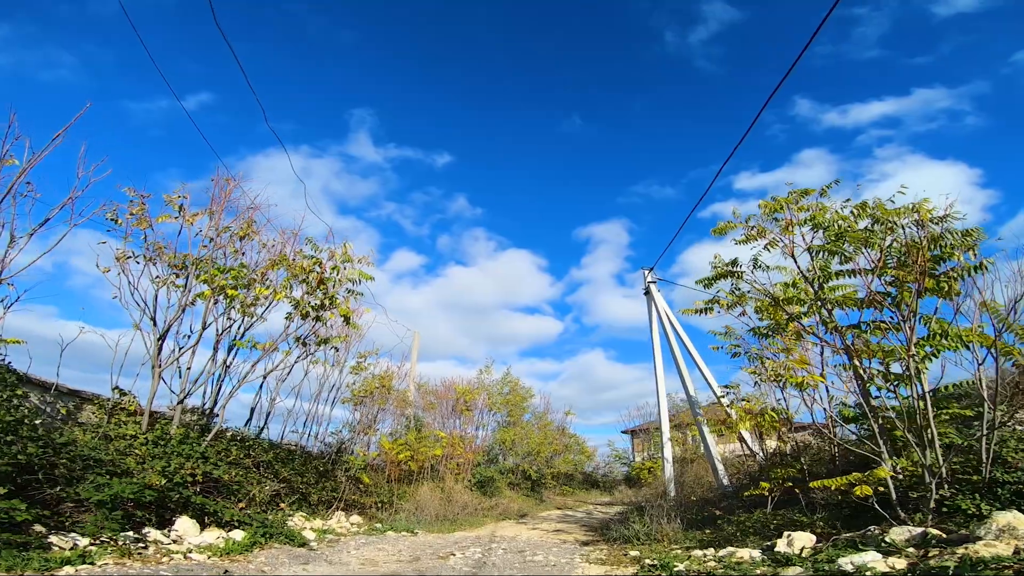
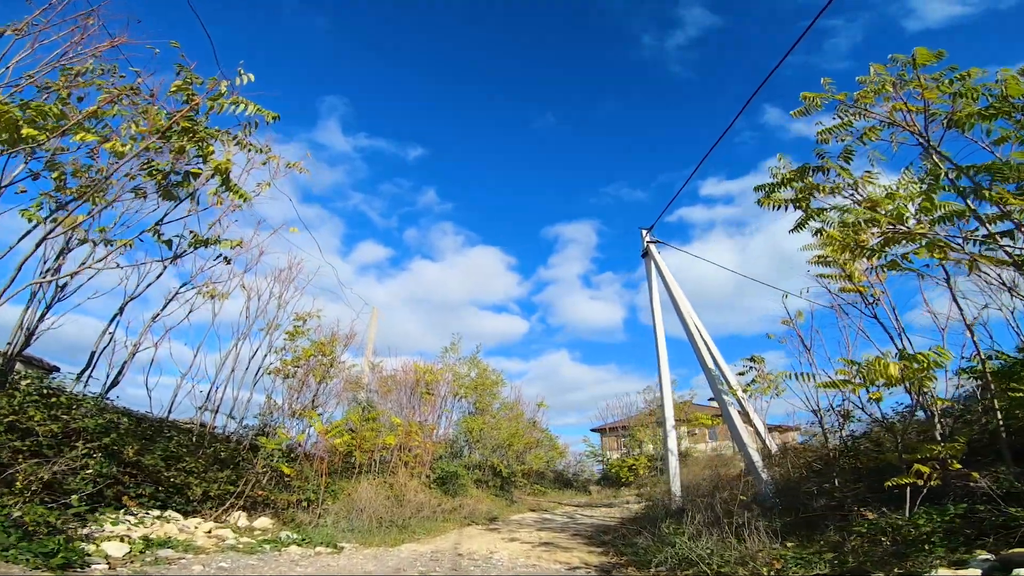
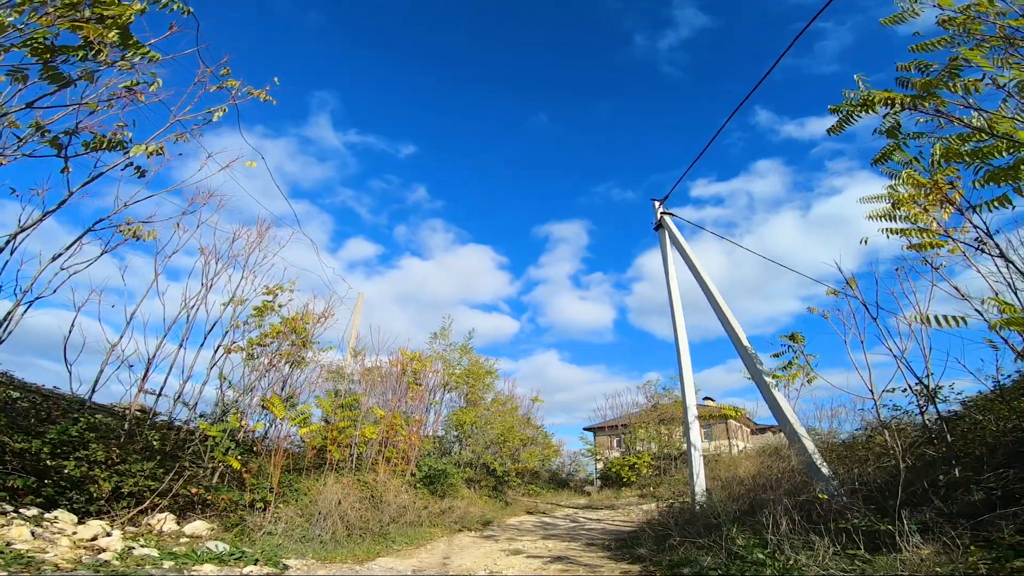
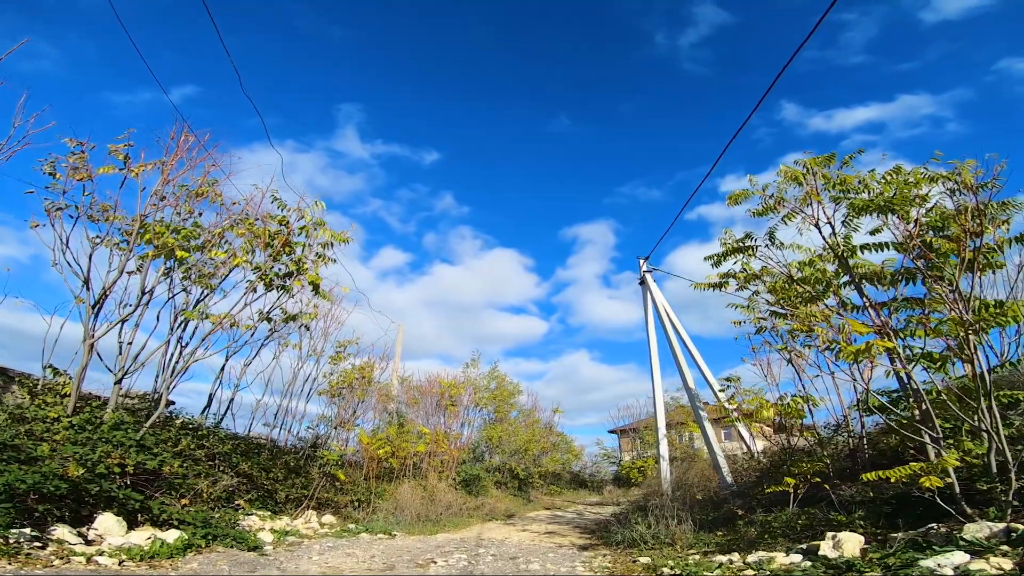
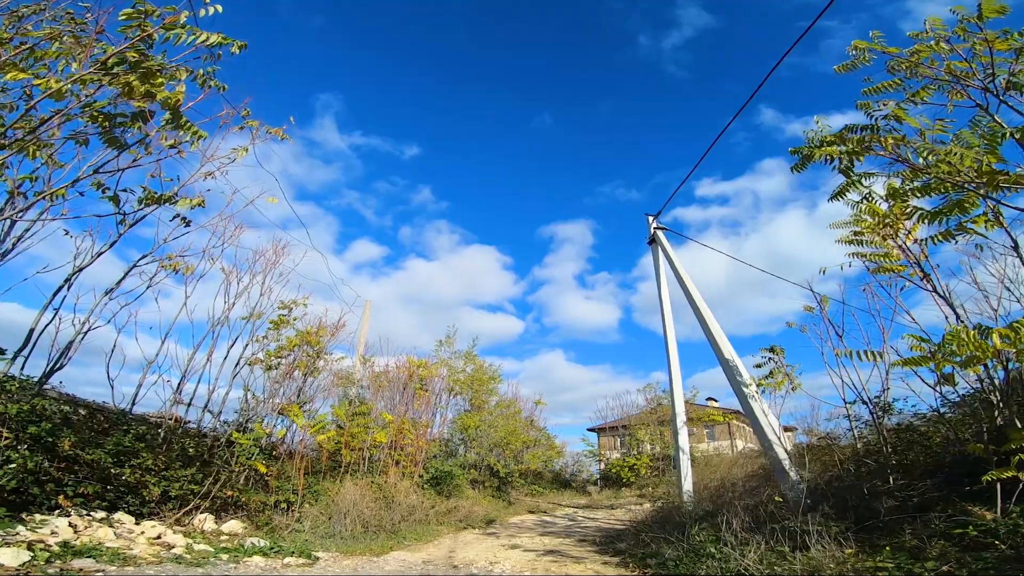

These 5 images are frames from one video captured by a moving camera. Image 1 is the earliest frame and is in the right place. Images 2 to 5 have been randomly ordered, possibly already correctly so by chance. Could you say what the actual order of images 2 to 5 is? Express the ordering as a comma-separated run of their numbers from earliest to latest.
4, 2, 5, 3
